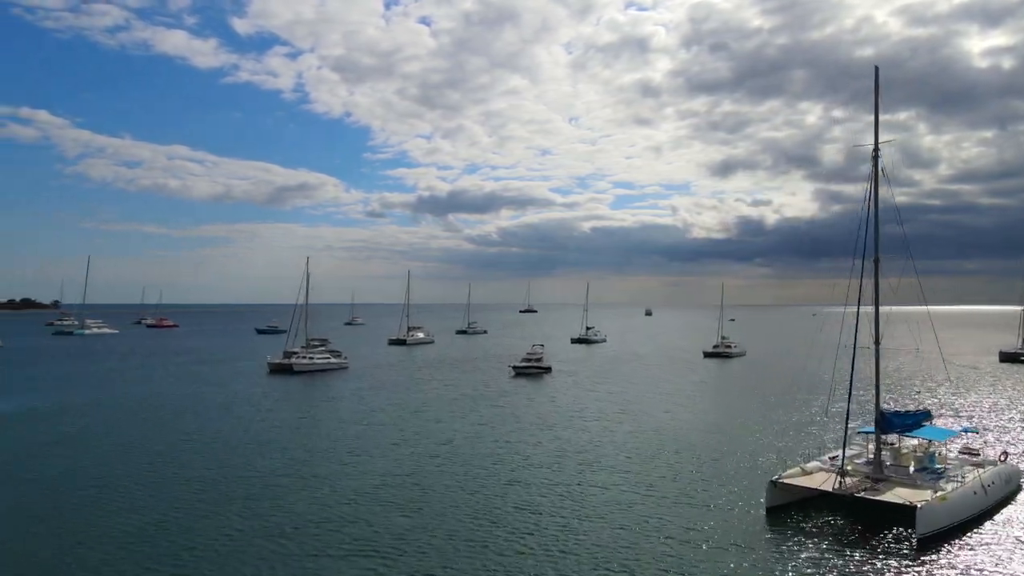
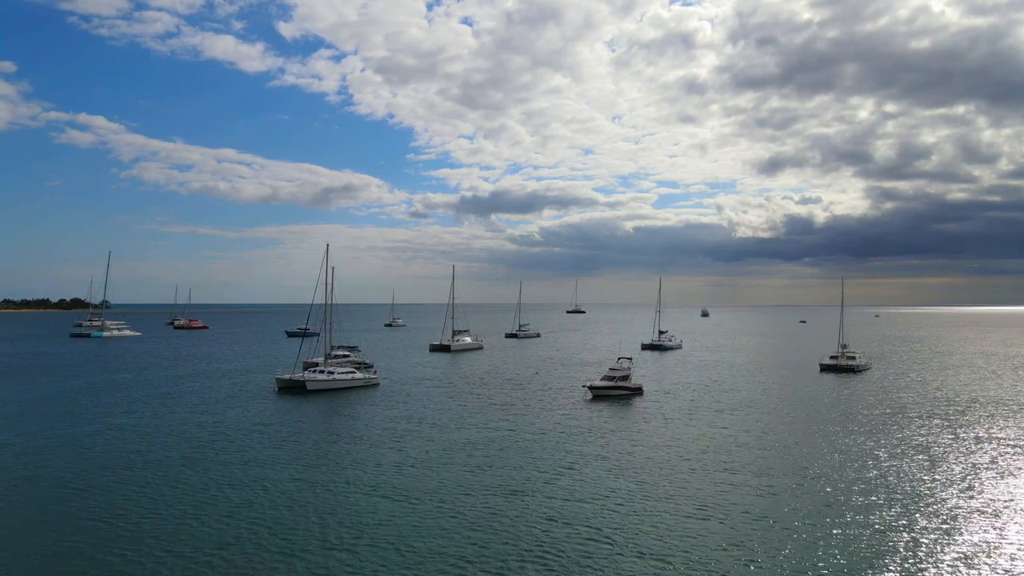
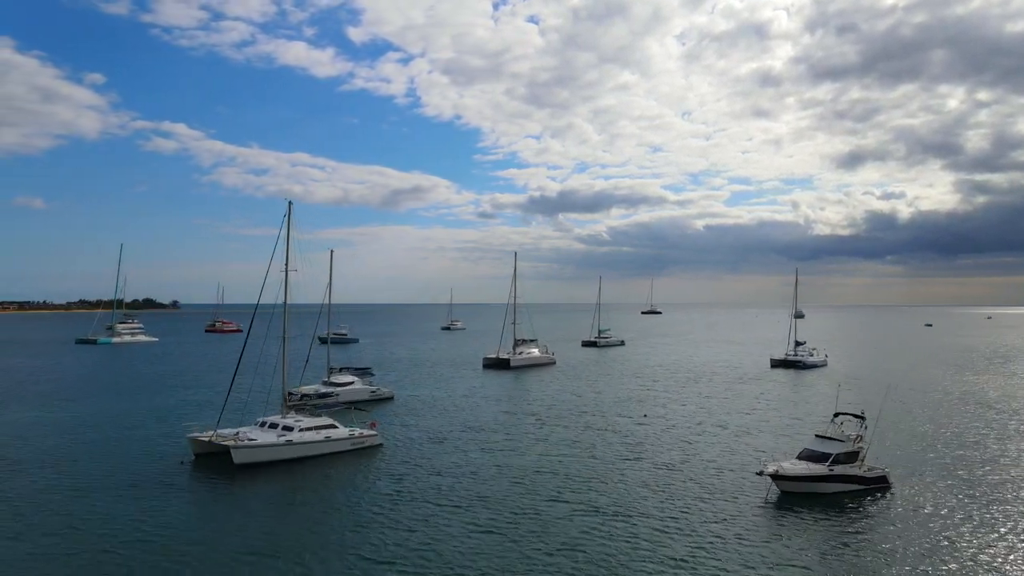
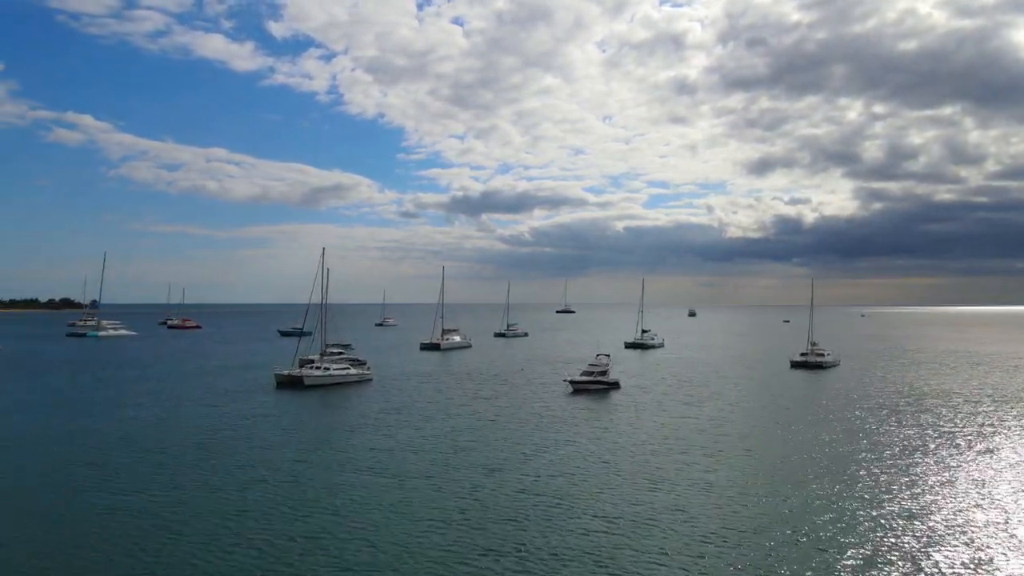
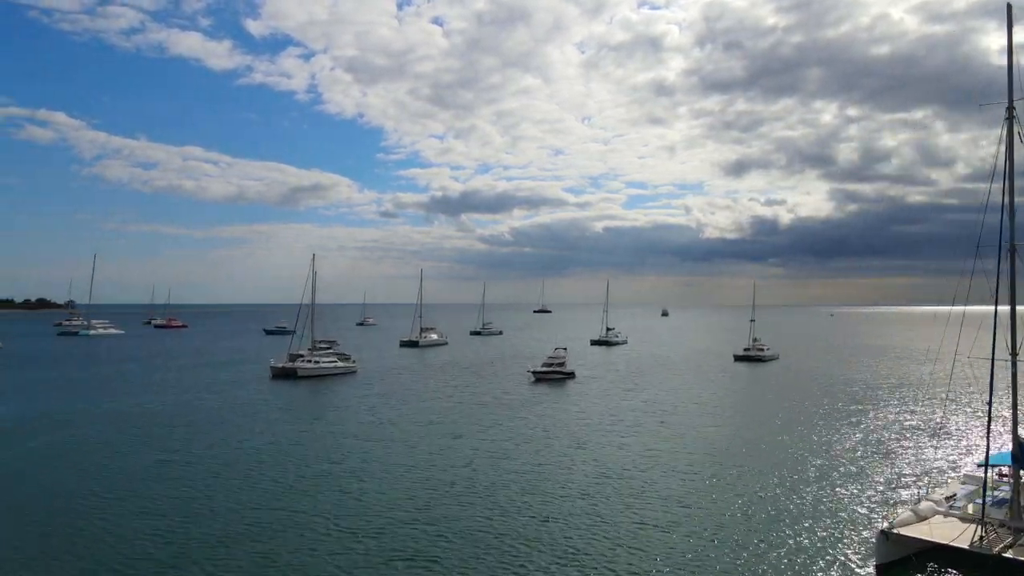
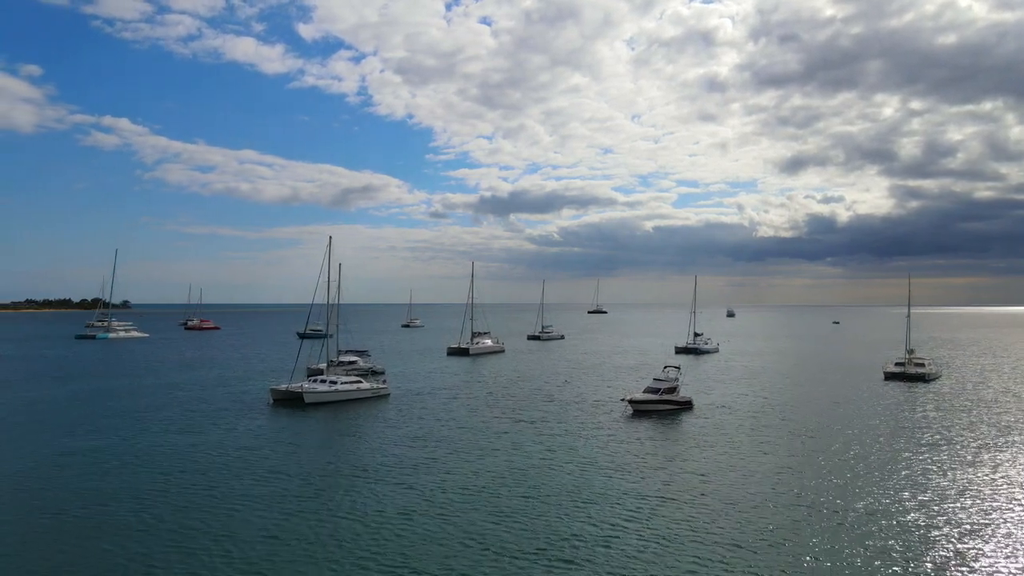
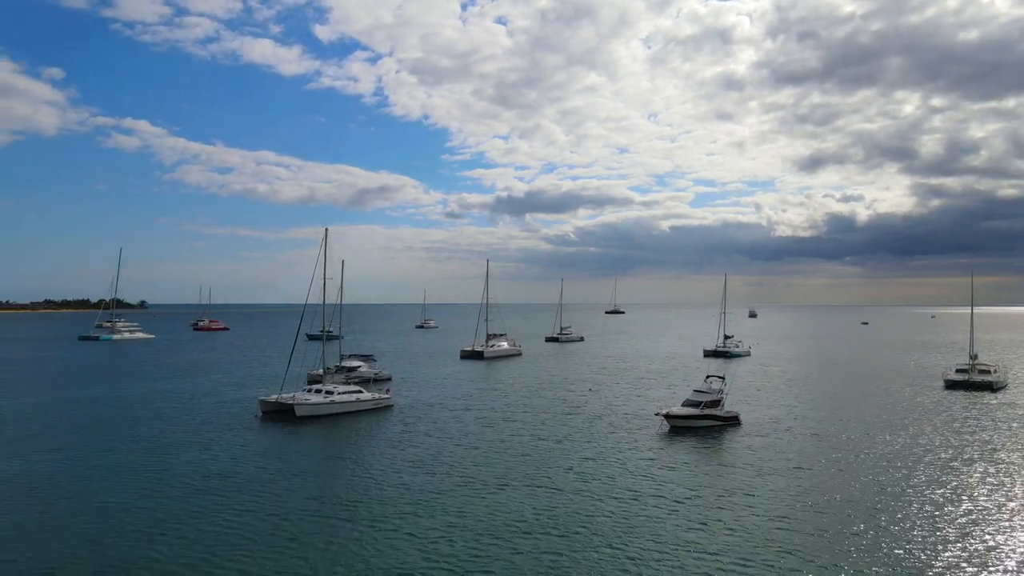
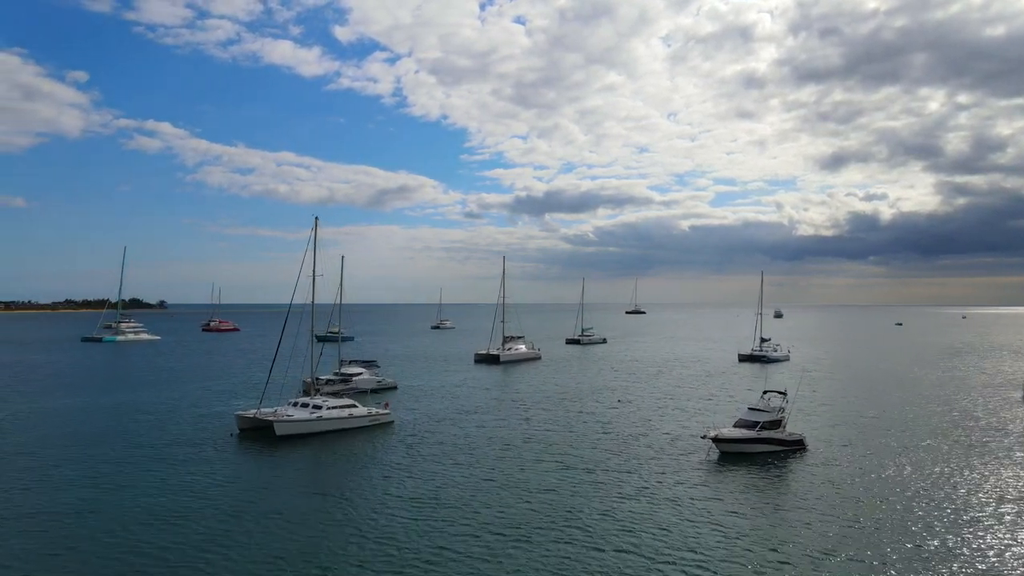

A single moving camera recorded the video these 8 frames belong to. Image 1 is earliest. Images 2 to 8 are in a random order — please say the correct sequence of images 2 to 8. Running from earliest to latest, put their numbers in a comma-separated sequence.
5, 4, 2, 6, 7, 8, 3
